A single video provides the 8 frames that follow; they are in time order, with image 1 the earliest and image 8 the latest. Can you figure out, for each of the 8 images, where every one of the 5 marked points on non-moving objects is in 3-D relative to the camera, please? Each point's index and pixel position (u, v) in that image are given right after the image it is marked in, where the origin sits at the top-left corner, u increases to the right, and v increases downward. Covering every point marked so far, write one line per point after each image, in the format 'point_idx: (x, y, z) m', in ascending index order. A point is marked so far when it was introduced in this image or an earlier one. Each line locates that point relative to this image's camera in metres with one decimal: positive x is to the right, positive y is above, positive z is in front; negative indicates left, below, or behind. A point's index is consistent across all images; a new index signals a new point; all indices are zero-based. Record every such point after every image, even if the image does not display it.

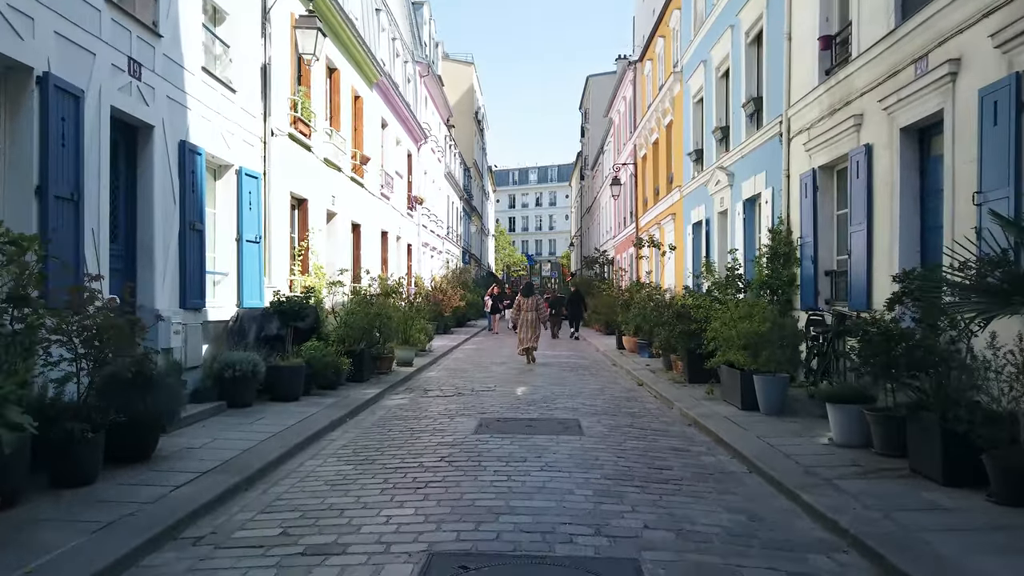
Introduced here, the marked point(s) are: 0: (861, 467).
0: (+2.8, -1.4, +6.1) m
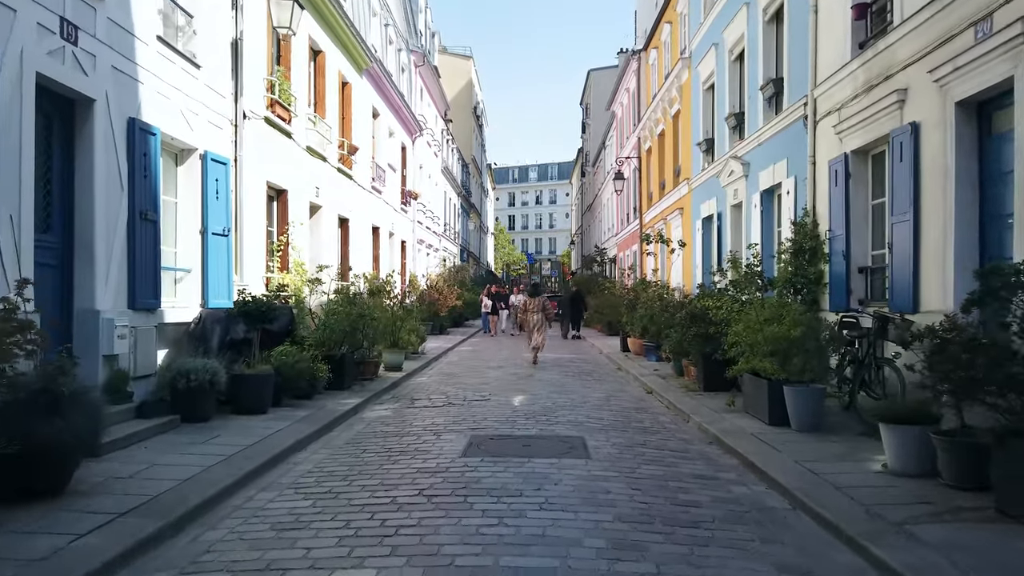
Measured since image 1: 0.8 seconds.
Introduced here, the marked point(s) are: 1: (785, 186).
0: (+2.8, -1.4, +5.0) m
1: (+4.2, +1.6, +11.6) m
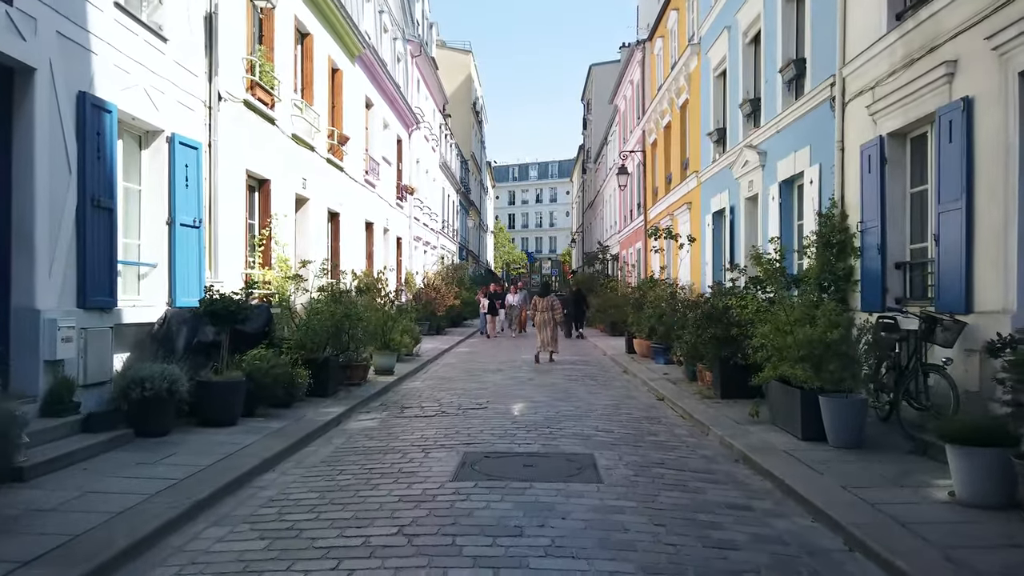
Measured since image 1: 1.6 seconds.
0: (+2.8, -1.4, +4.1) m
1: (+4.2, +1.6, +10.7) m
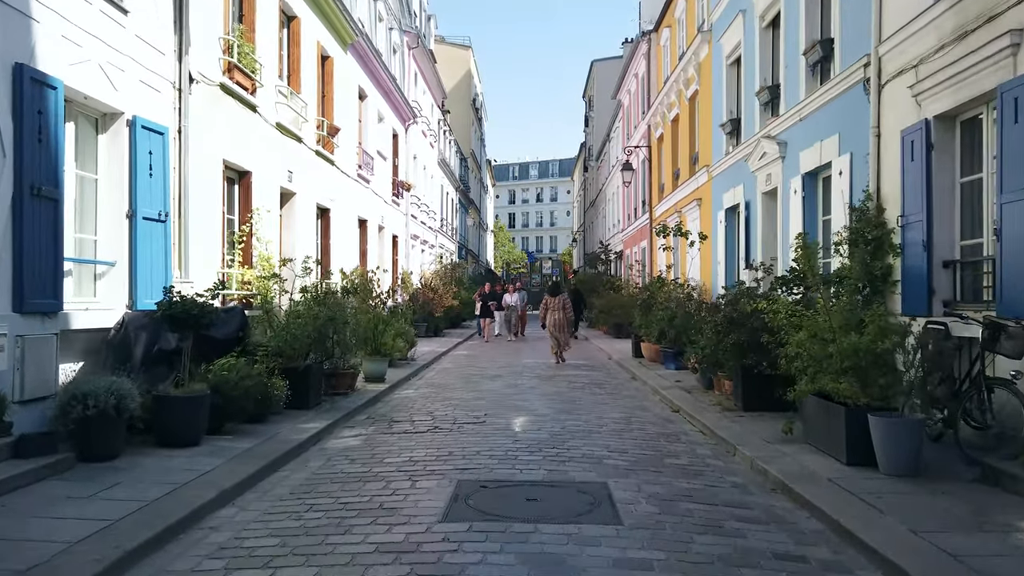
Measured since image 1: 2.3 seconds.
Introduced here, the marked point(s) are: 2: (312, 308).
0: (+2.8, -1.4, +3.2) m
1: (+4.2, +1.6, +9.8) m
2: (-2.5, -0.3, +9.4) m
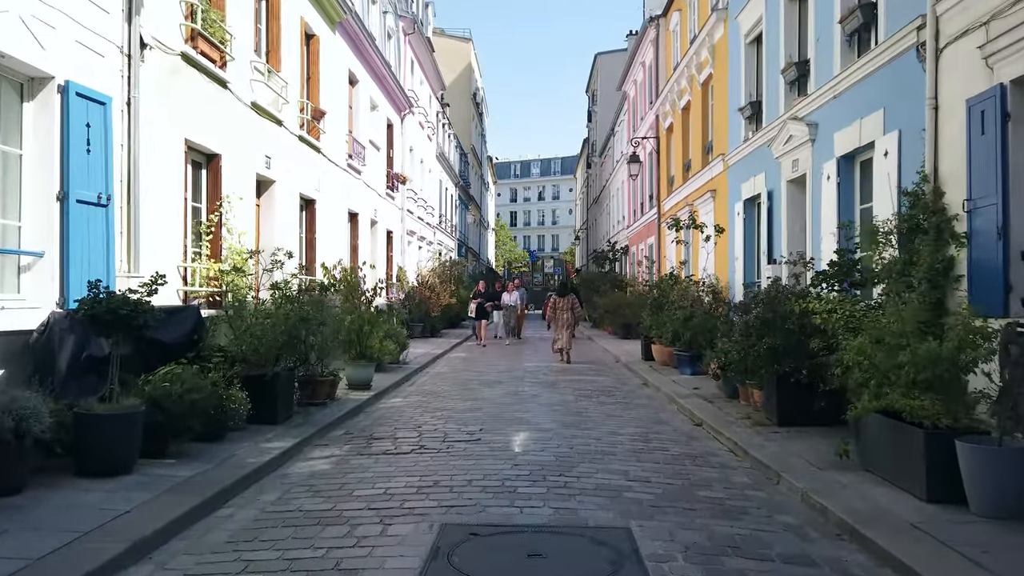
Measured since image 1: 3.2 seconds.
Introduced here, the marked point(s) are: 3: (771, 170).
0: (+2.7, -1.4, +2.0) m
1: (+4.2, +1.6, +8.6) m
2: (-2.5, -0.2, +8.2) m
3: (+4.3, +1.9, +12.4) m
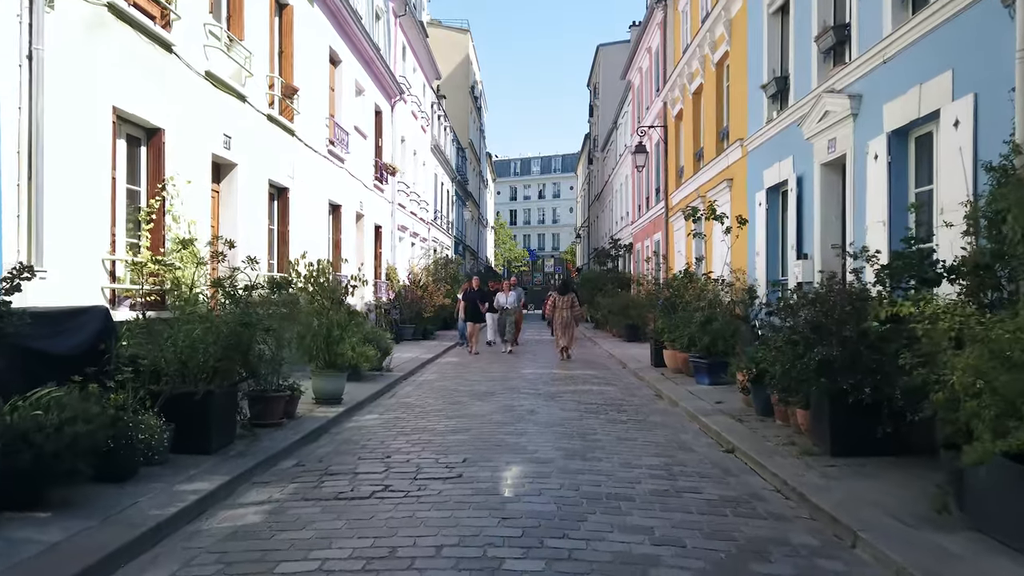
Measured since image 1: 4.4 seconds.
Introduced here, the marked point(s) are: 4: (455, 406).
0: (+2.7, -1.4, +0.5) m
1: (+4.1, +1.6, +7.1) m
2: (-2.6, -0.2, +6.8) m
3: (+4.2, +1.9, +10.9) m
4: (-0.7, -1.4, +9.1) m
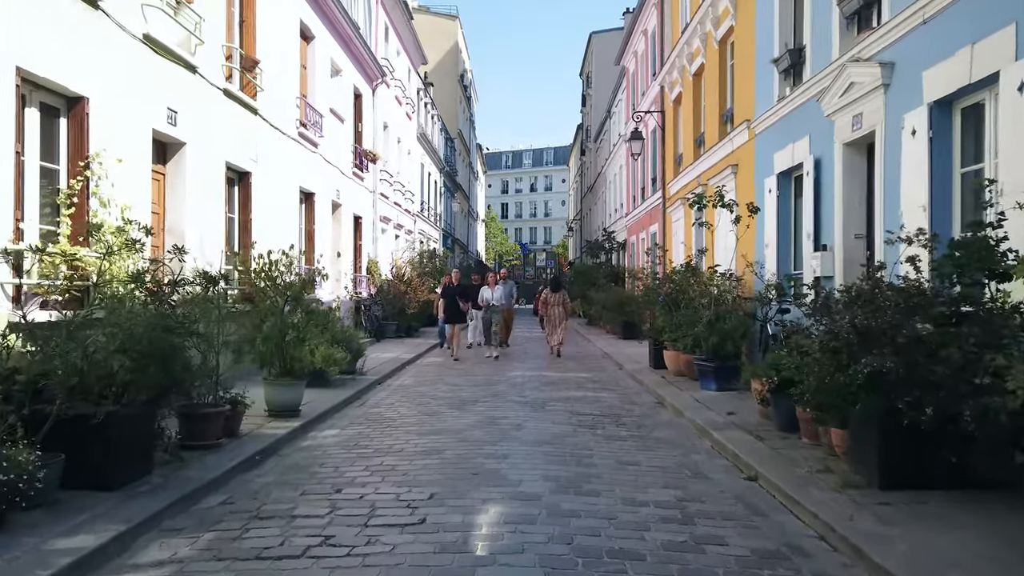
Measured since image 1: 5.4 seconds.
0: (+2.6, -1.4, -0.6) m
1: (+4.0, +1.7, +6.0) m
2: (-2.7, -0.2, +5.6) m
3: (+4.0, +2.0, +9.8) m
4: (-0.9, -1.4, +7.9) m
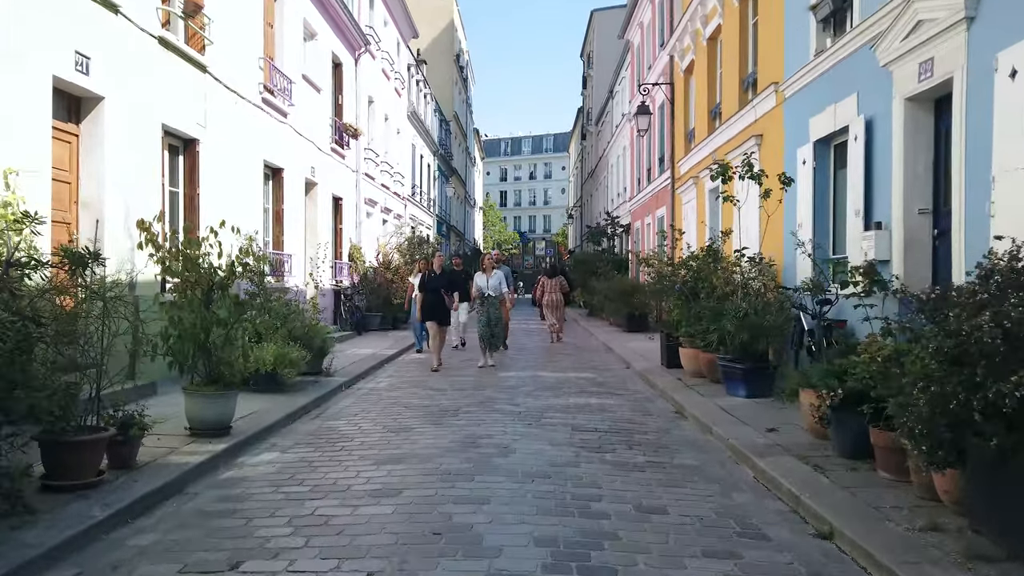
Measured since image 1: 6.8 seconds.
0: (+2.5, -1.4, -2.2) m
1: (+3.9, +1.8, +4.4) m
2: (-2.8, -0.1, +4.0) m
3: (+3.9, +2.2, +8.2) m
4: (-1.0, -1.3, +6.3) m
